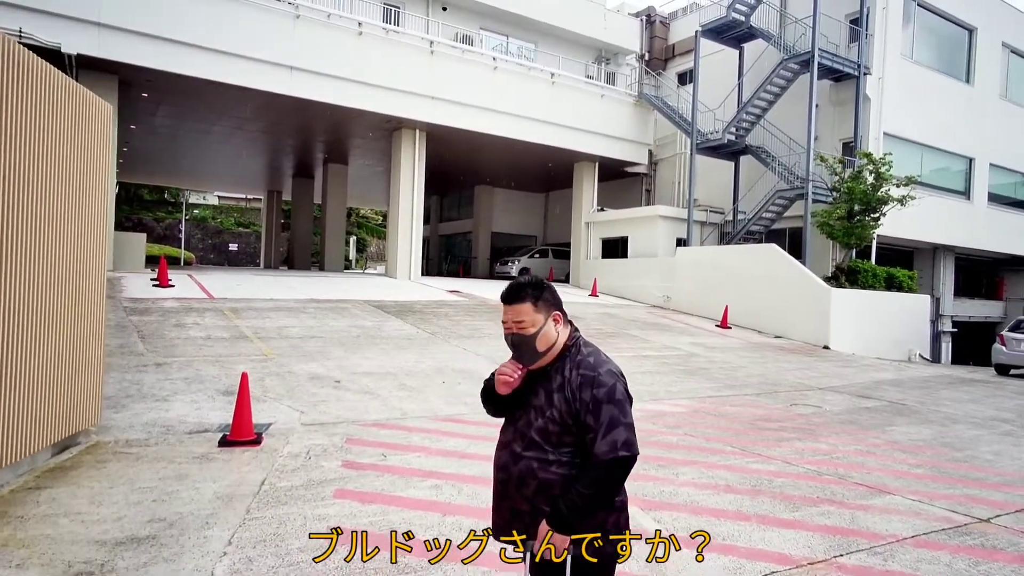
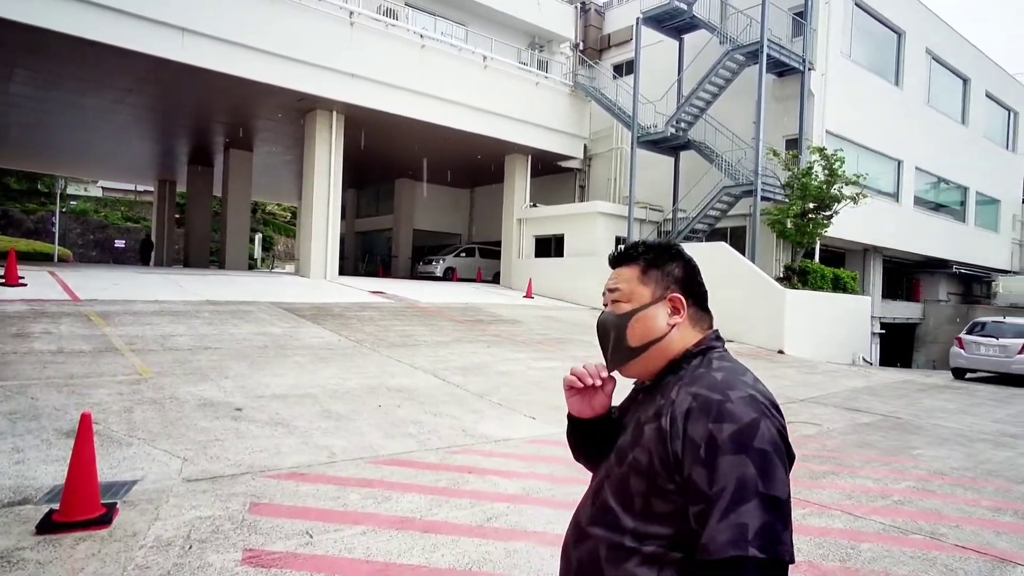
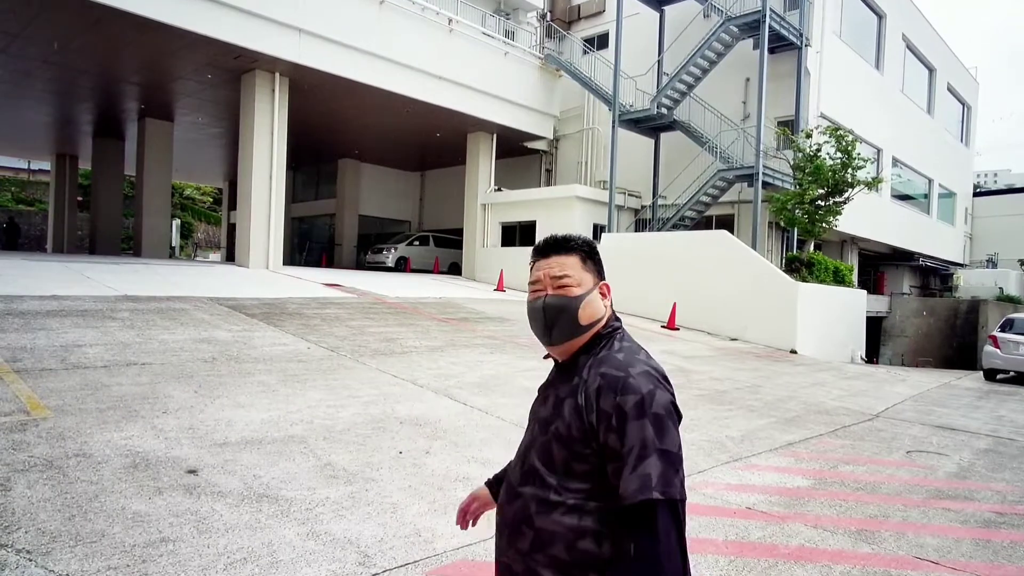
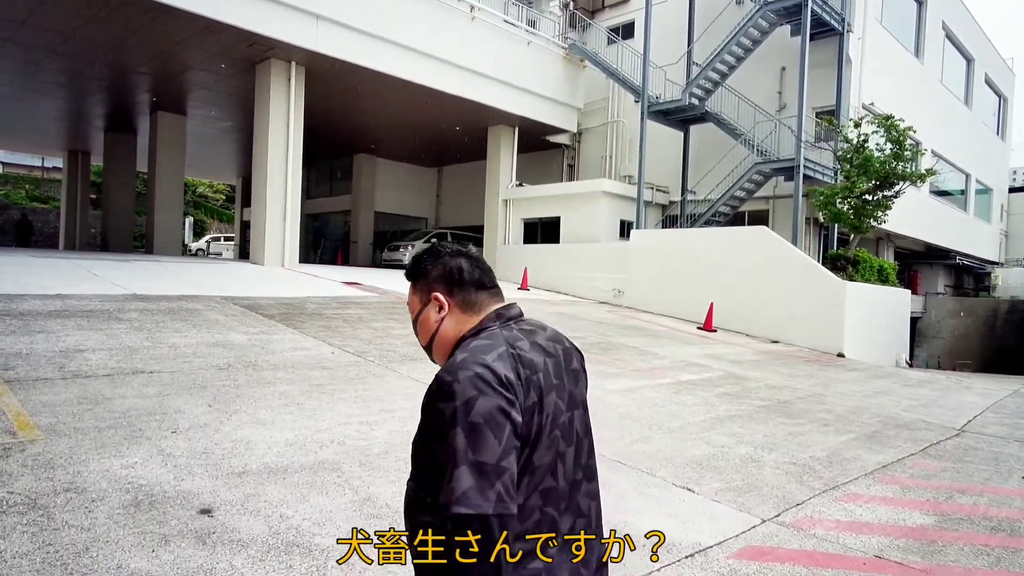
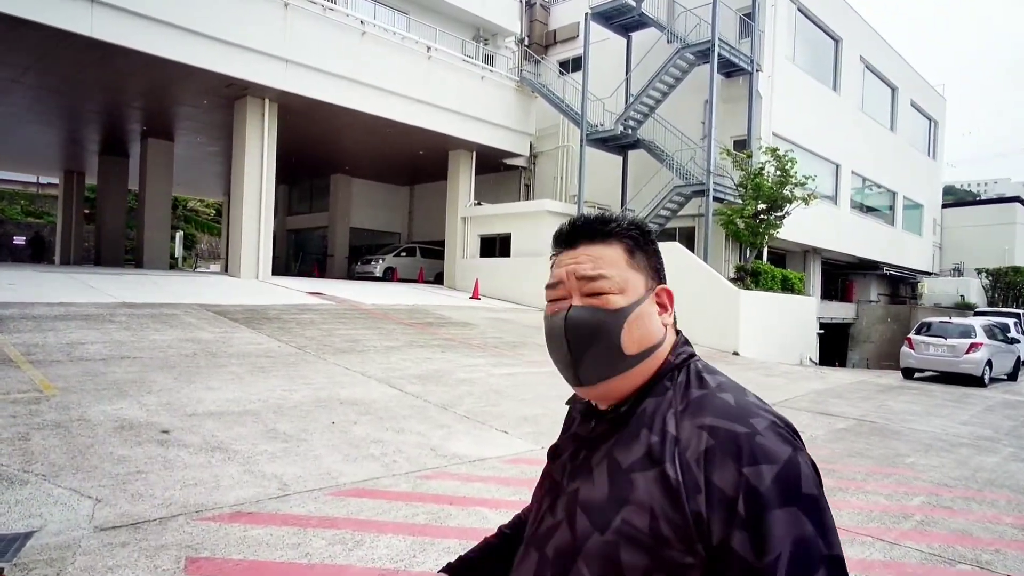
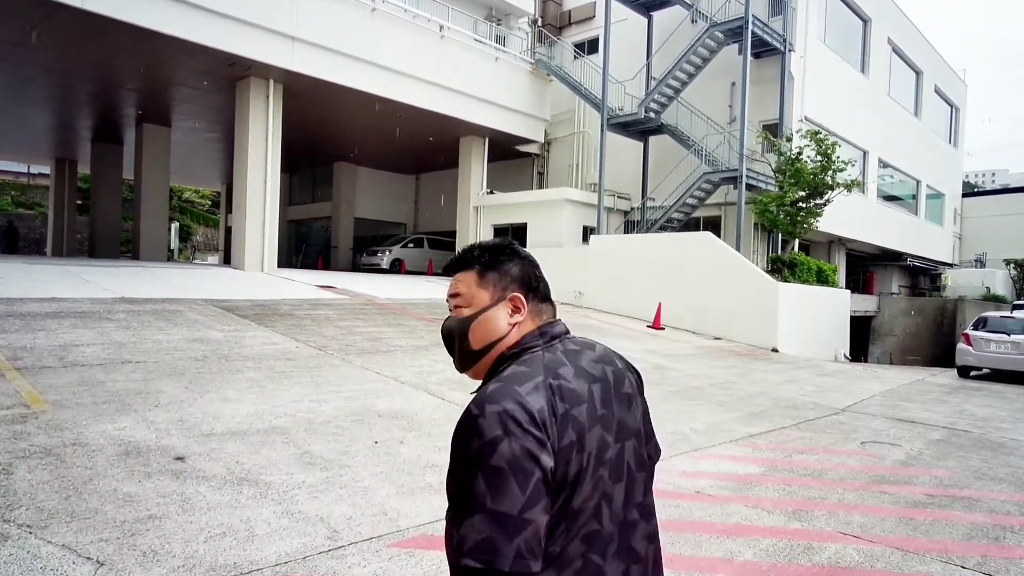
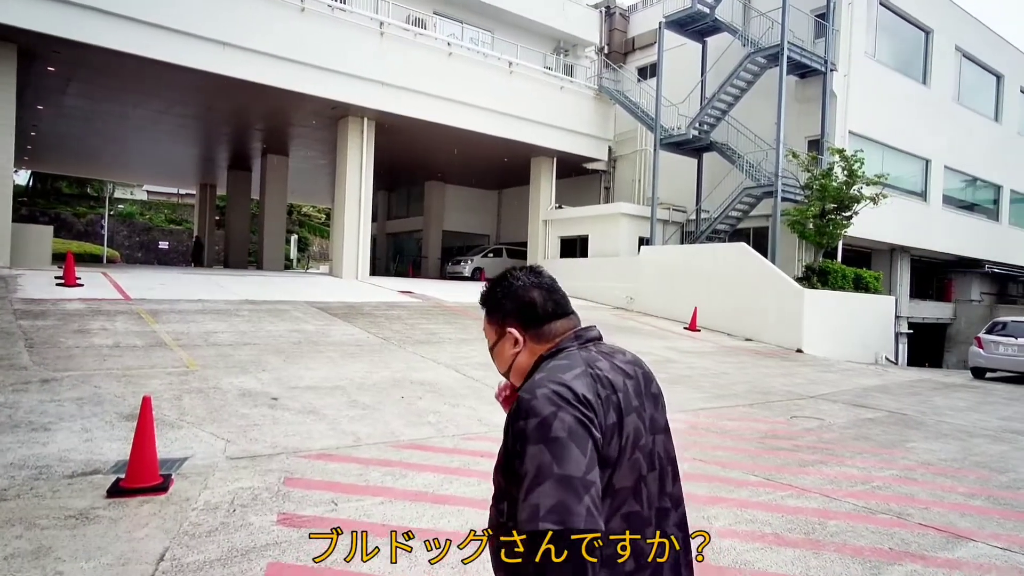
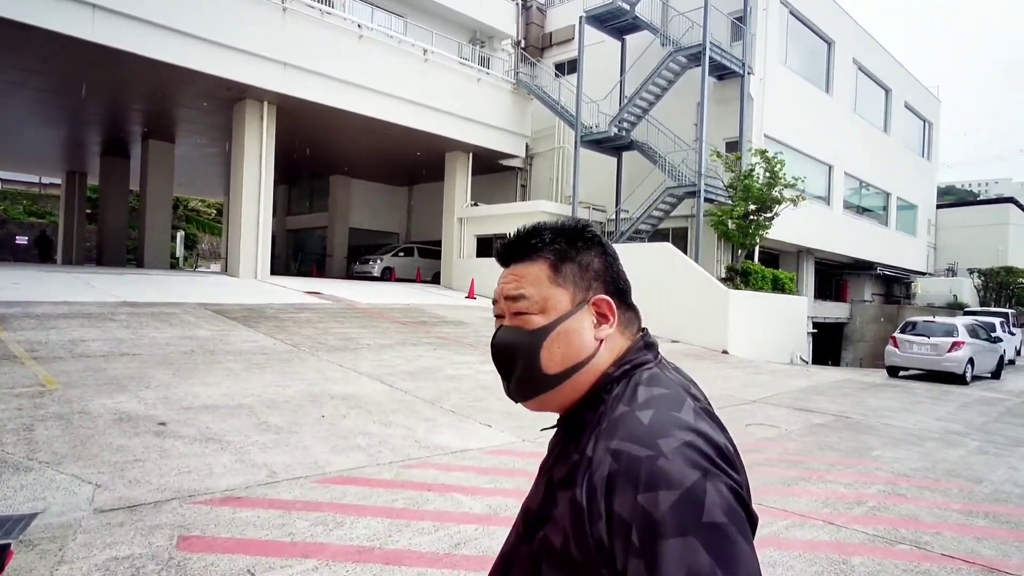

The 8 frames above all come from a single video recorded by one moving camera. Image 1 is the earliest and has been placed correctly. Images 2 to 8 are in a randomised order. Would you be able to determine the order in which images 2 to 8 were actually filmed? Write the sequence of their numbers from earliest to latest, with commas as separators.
7, 2, 8, 5, 6, 3, 4
